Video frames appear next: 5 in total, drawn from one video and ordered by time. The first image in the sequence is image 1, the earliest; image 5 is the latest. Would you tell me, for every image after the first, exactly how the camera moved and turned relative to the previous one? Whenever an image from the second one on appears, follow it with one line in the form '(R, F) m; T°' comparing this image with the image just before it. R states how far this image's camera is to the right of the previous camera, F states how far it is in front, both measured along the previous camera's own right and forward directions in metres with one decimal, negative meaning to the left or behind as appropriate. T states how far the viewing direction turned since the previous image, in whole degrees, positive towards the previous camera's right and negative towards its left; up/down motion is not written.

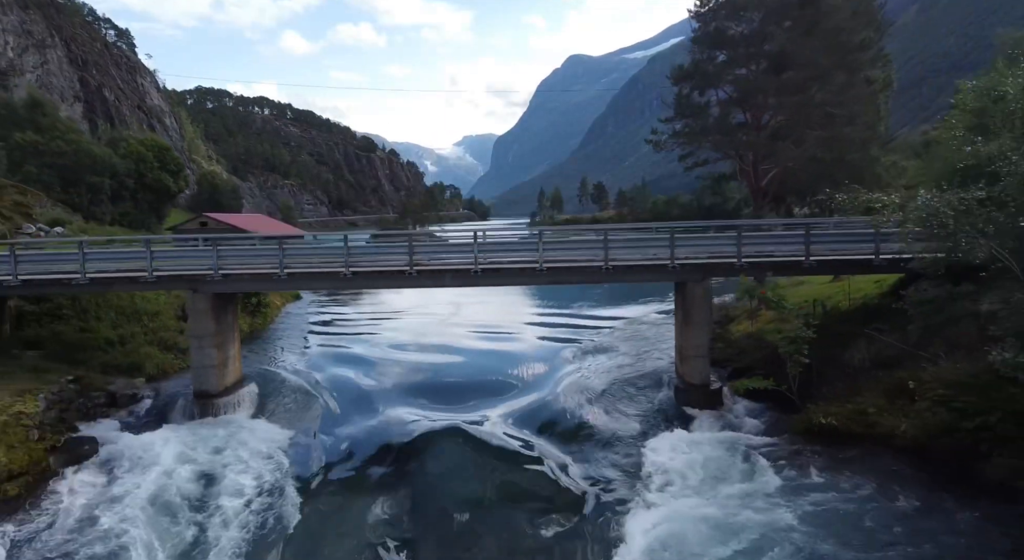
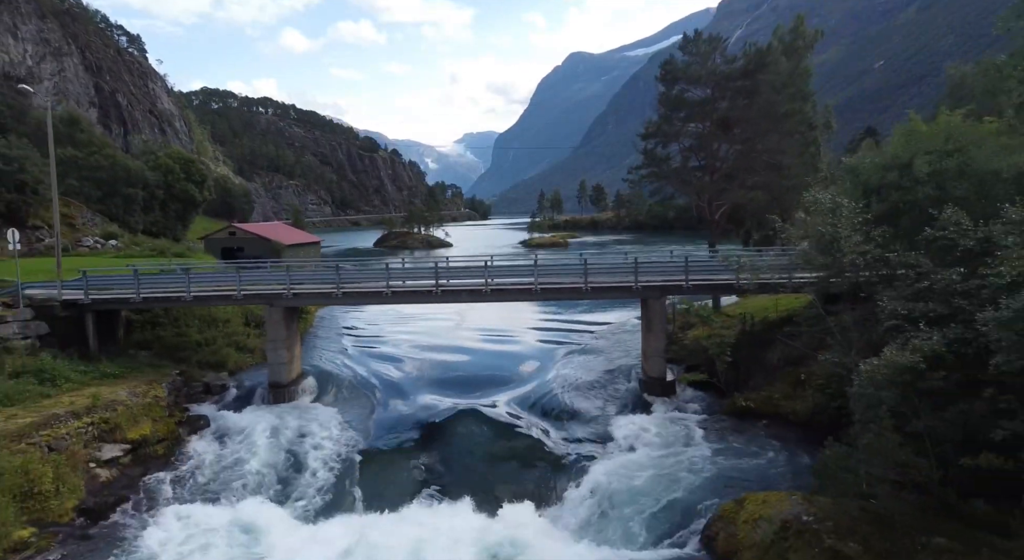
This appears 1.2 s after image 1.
(0.0, -4.5) m; 0°
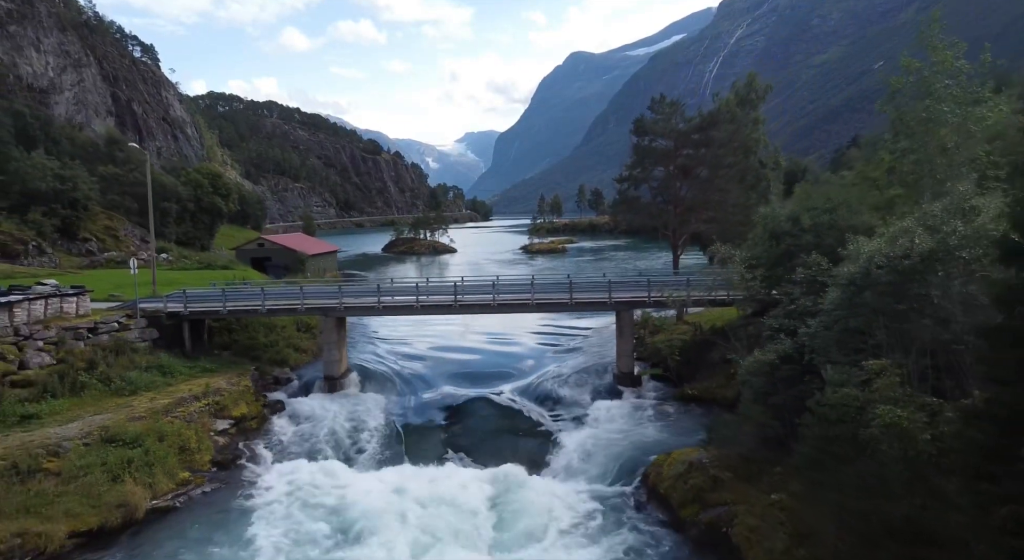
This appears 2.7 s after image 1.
(0.0, -5.5) m; 0°
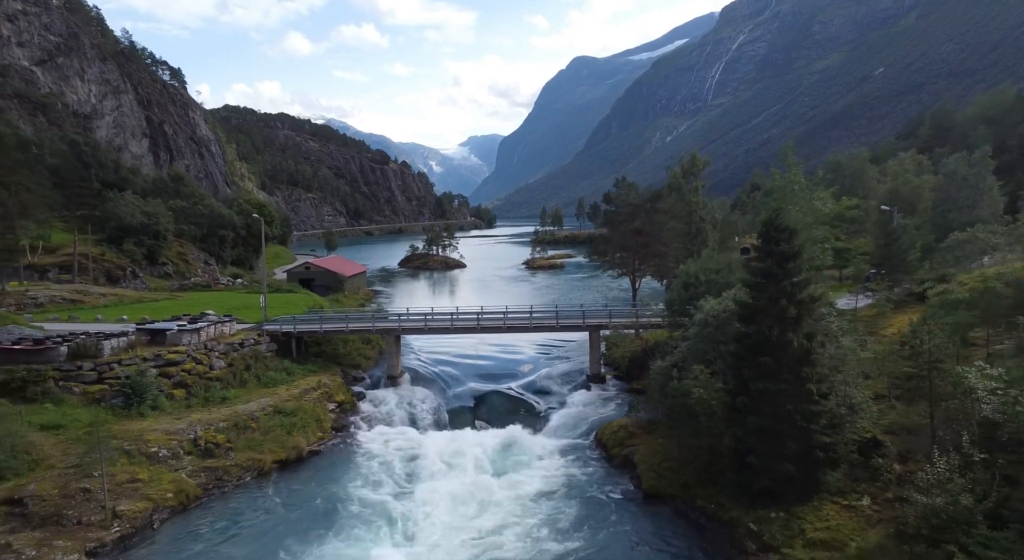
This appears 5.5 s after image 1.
(-0.1, -11.3) m; 0°
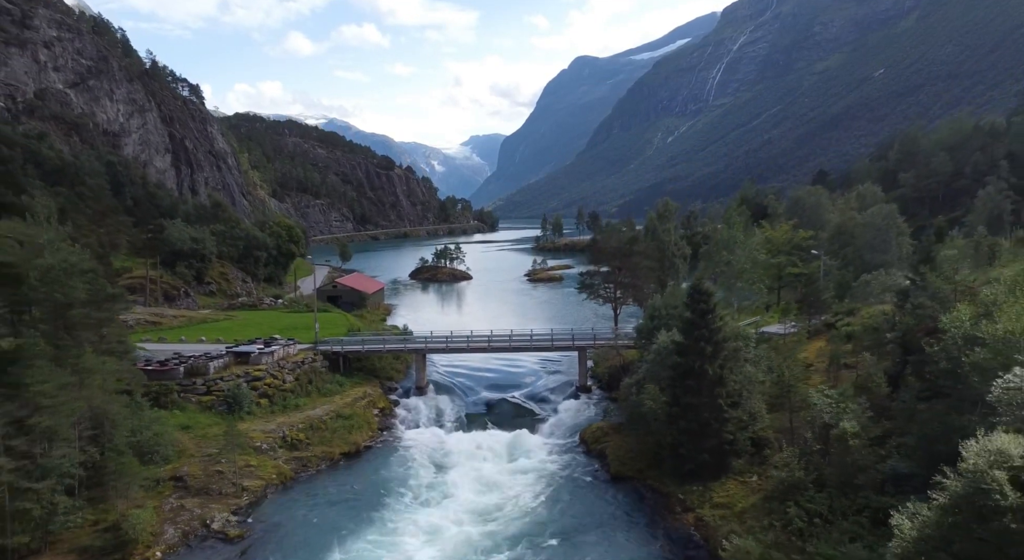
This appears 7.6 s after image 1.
(-0.2, -8.8) m; 0°
